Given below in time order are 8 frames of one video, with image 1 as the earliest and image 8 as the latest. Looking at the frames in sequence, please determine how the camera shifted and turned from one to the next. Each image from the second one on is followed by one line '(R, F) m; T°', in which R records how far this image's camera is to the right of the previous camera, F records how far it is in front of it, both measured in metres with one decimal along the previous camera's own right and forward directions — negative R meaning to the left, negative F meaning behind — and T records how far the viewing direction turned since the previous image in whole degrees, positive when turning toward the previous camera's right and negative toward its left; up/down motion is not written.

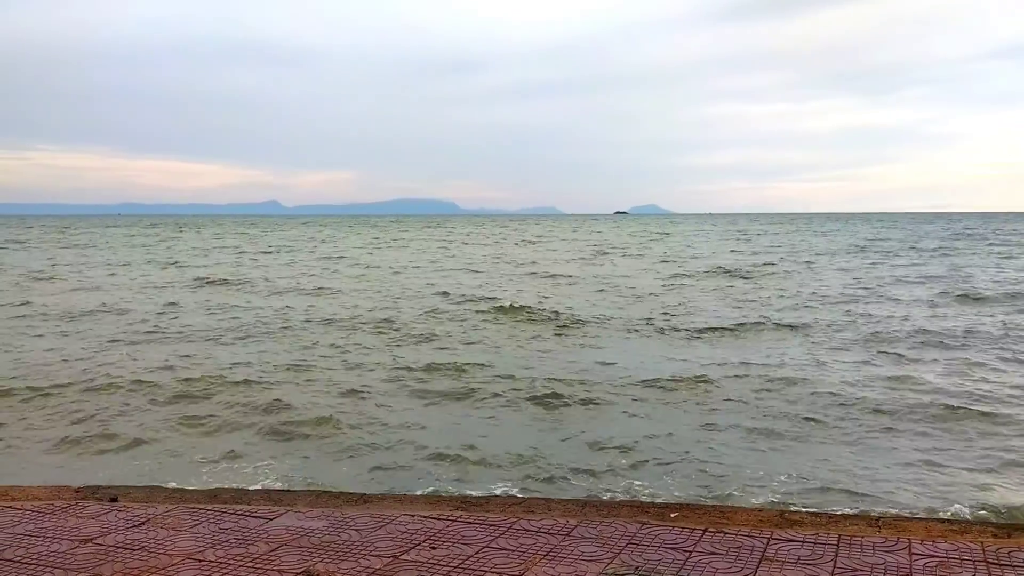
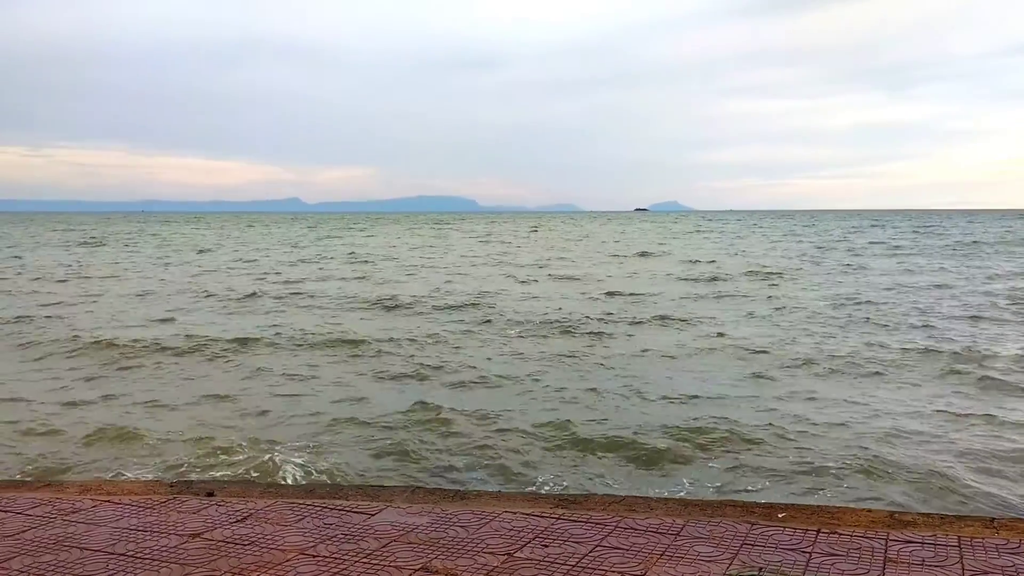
(-0.4, 0.0) m; -1°
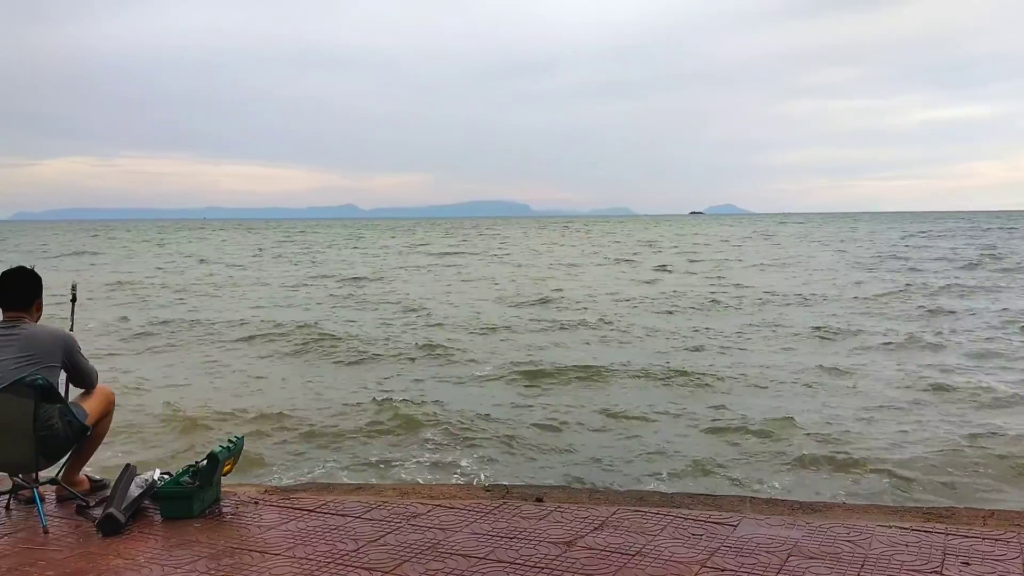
(0.0, -0.1) m; -4°
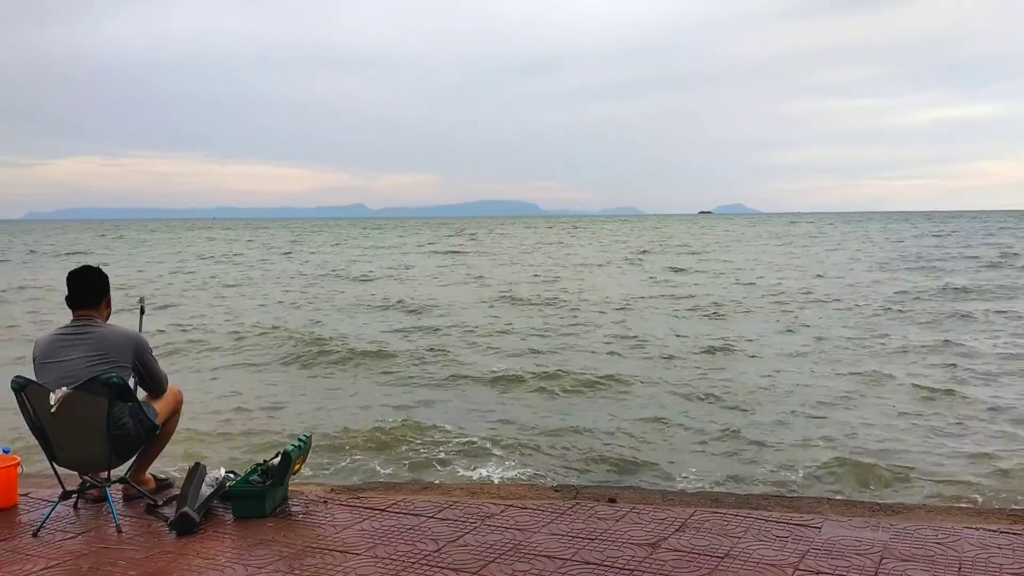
(-0.3, 0.0) m; -1°
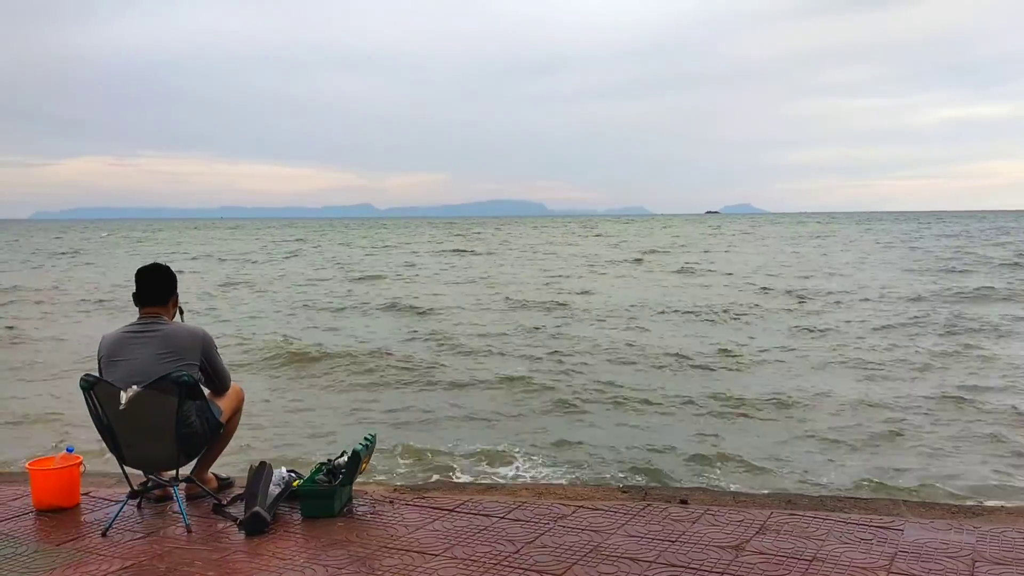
(-0.3, 0.0) m; 0°
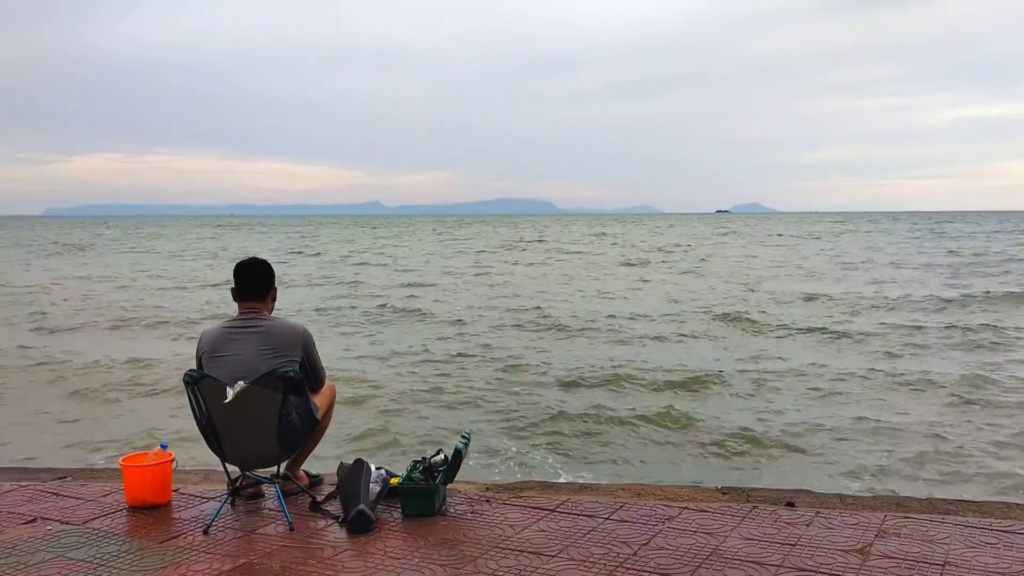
(-0.5, +0.1) m; -1°
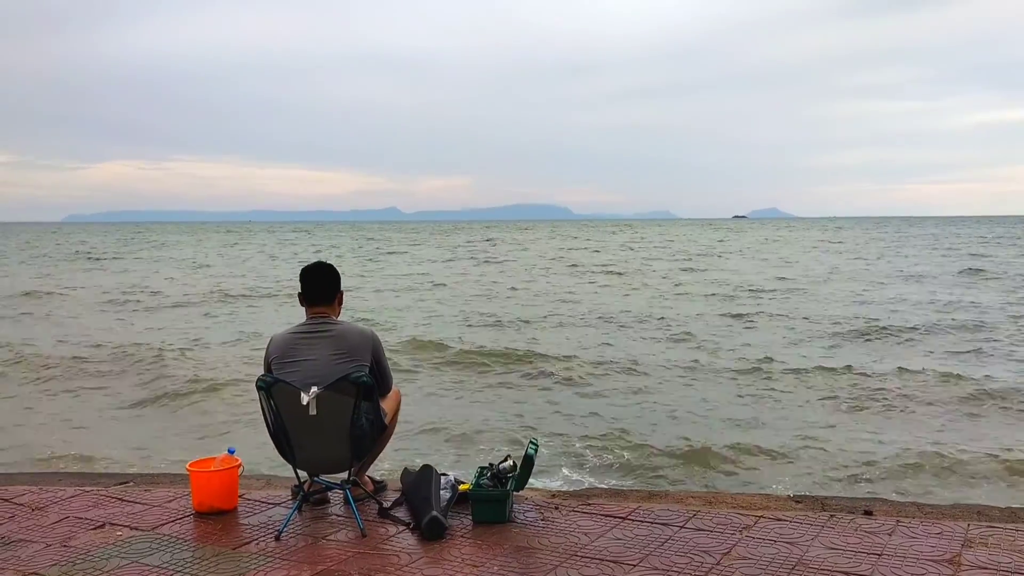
(-0.3, 0.0) m; -1°
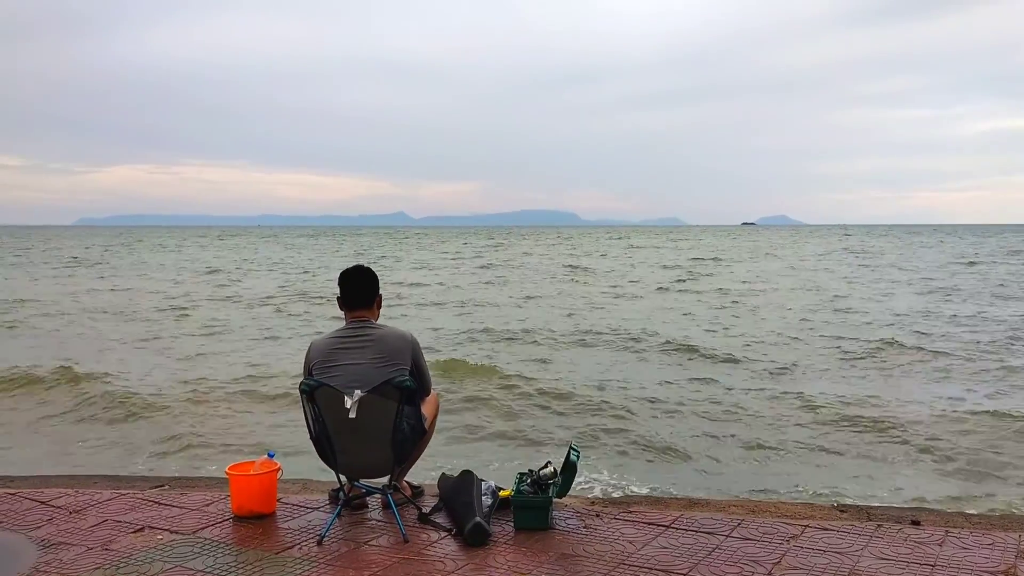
(-0.2, 0.0) m; -1°
